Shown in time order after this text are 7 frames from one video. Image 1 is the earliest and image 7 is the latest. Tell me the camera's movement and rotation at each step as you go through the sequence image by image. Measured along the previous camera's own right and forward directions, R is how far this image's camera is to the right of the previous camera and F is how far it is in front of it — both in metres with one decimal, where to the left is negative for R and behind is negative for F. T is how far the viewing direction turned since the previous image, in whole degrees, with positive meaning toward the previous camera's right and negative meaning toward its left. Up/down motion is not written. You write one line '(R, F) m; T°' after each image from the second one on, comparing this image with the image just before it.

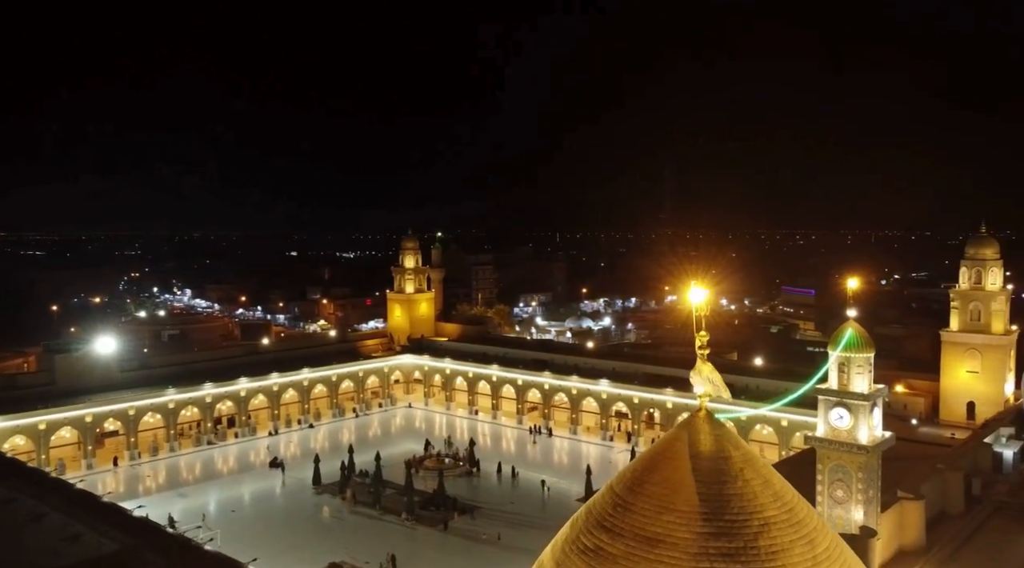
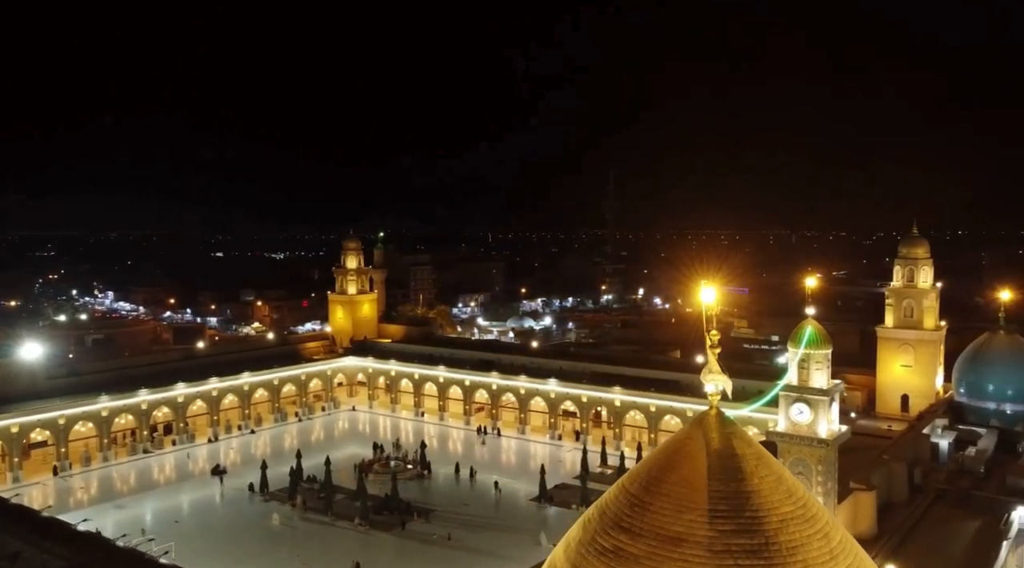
(-1.6, -0.1) m; +6°
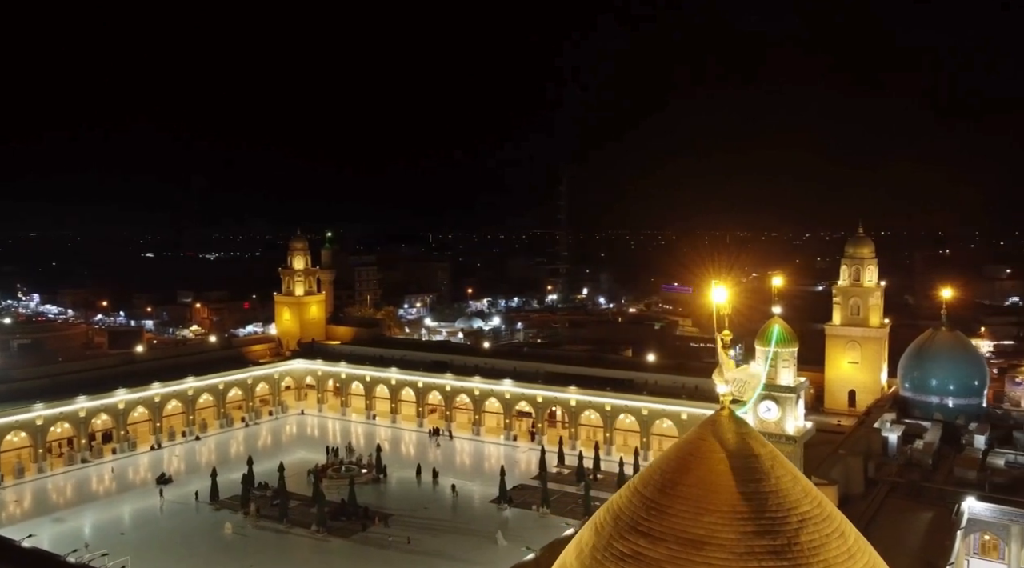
(-1.4, +0.2) m; +5°
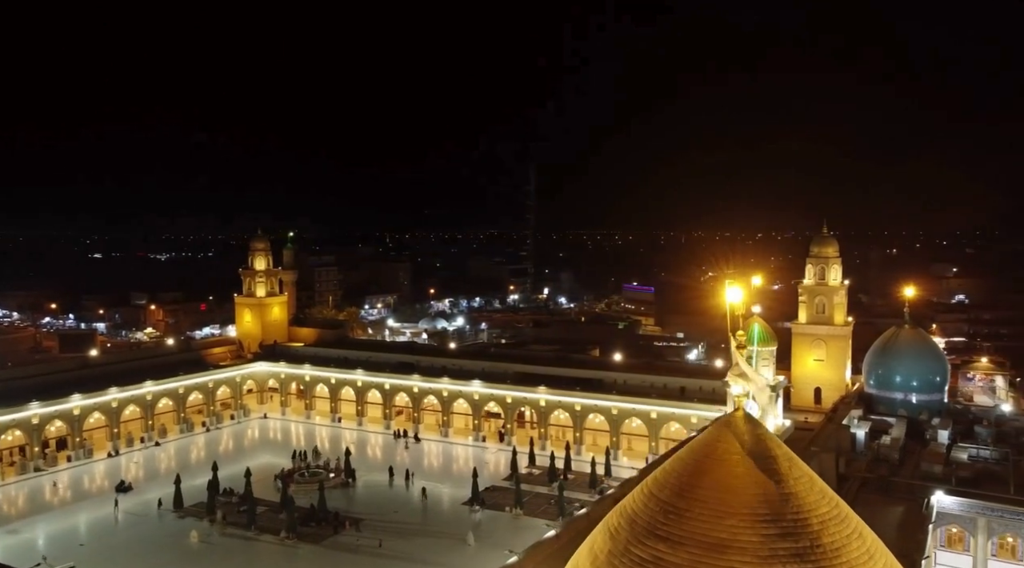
(-1.1, +0.2) m; +4°
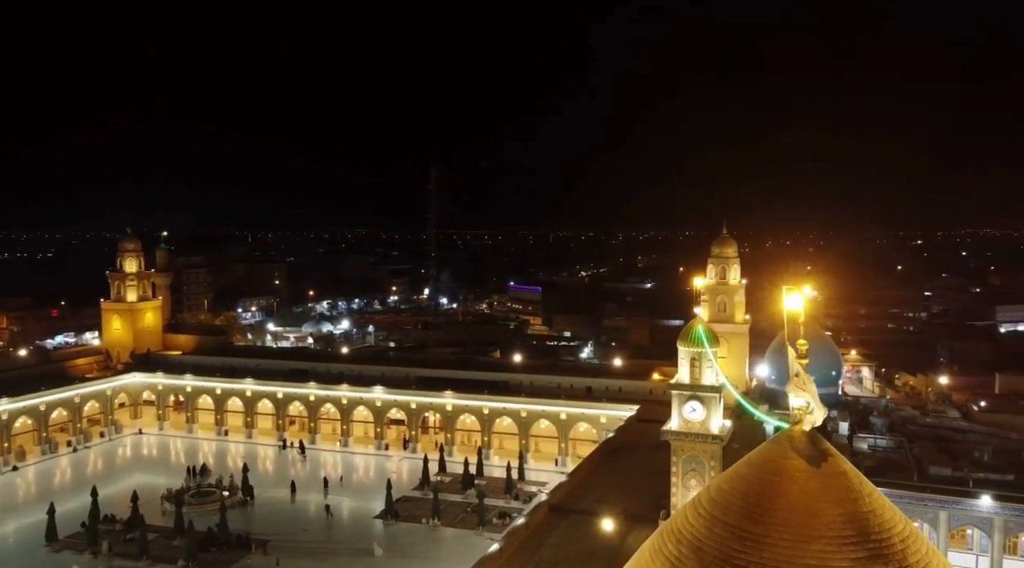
(-3.3, +1.4) m; +11°
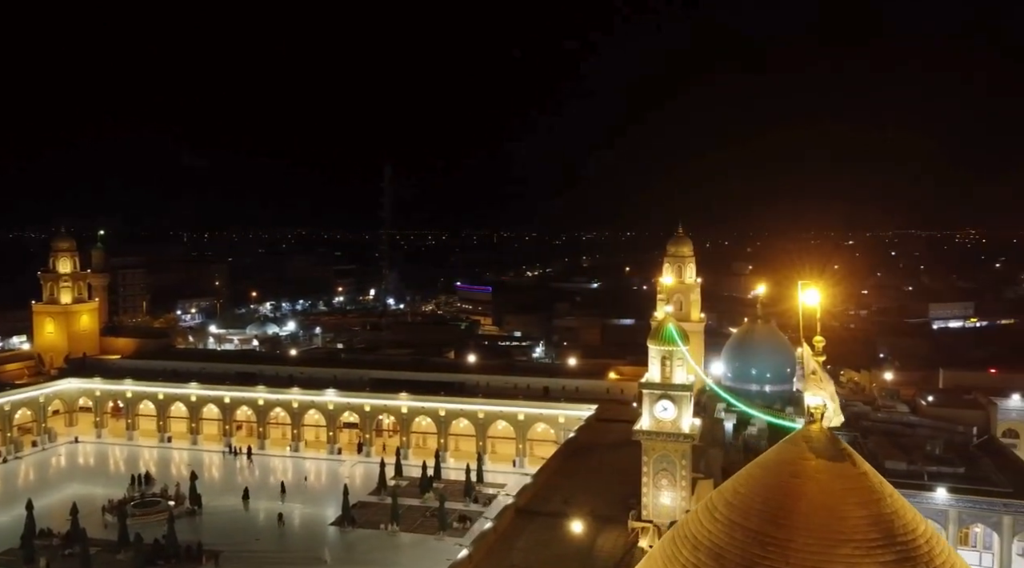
(-1.1, +0.7) m; +4°
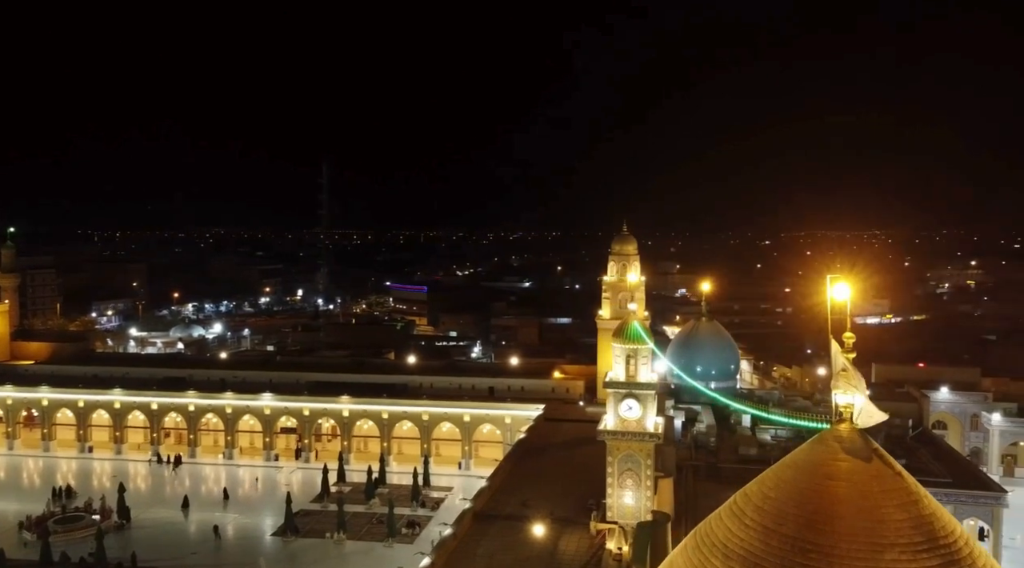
(-1.4, +1.0) m; +6°
